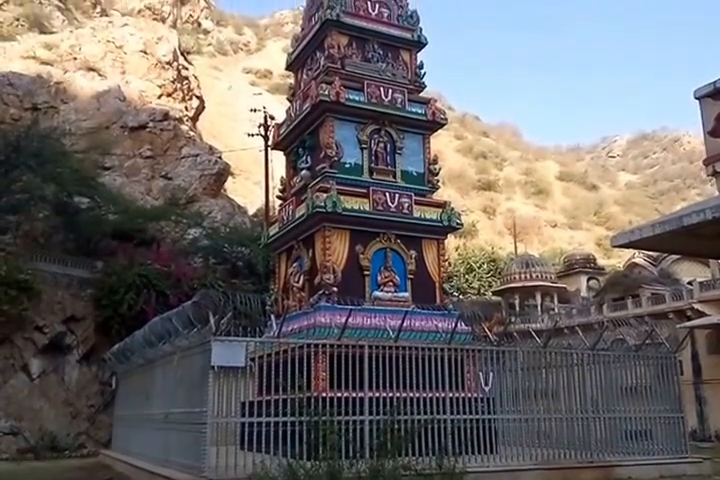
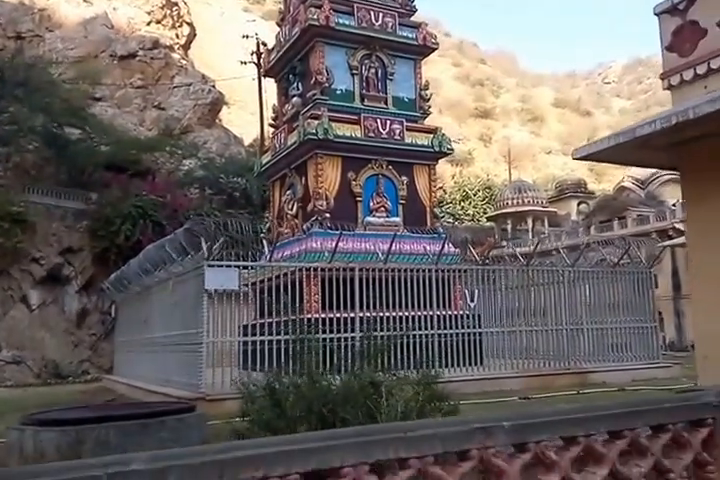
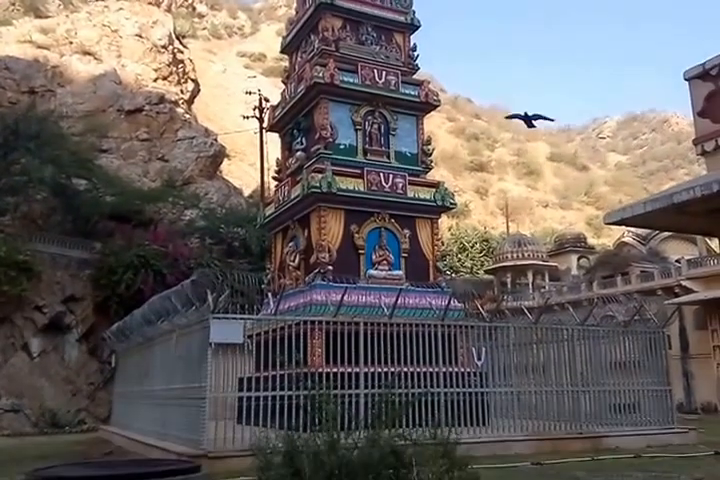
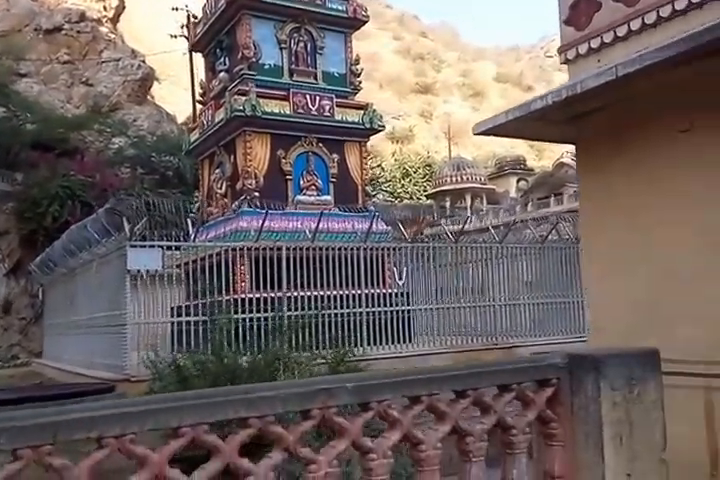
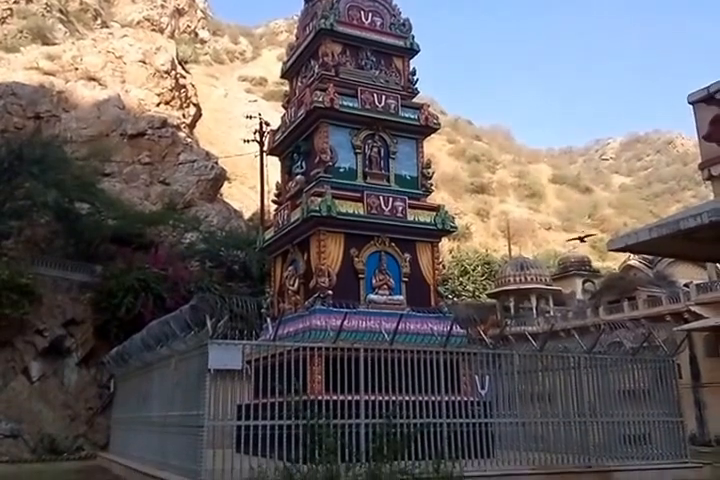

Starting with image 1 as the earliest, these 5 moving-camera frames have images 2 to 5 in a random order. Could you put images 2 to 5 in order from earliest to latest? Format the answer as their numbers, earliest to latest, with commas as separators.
5, 3, 2, 4
